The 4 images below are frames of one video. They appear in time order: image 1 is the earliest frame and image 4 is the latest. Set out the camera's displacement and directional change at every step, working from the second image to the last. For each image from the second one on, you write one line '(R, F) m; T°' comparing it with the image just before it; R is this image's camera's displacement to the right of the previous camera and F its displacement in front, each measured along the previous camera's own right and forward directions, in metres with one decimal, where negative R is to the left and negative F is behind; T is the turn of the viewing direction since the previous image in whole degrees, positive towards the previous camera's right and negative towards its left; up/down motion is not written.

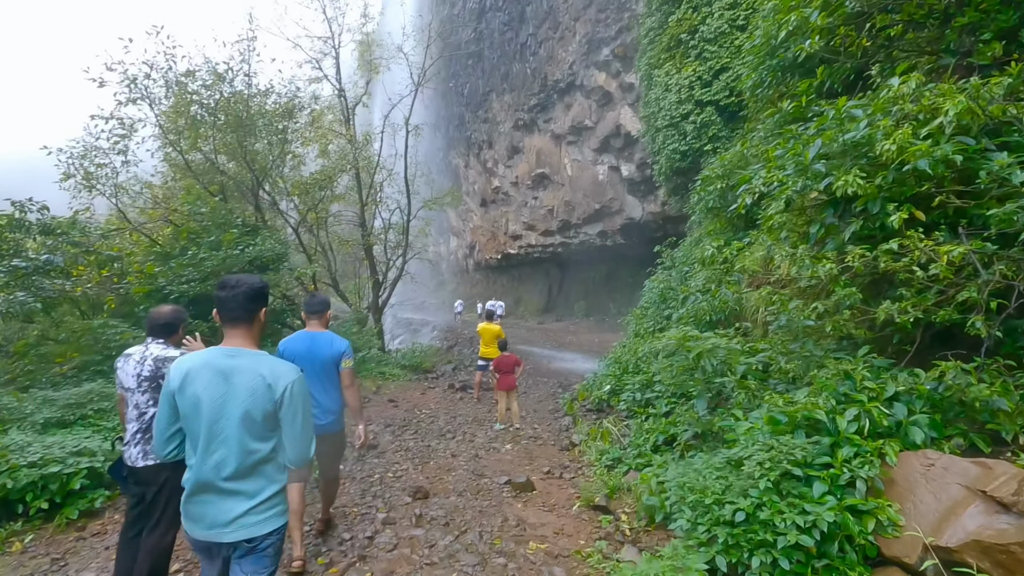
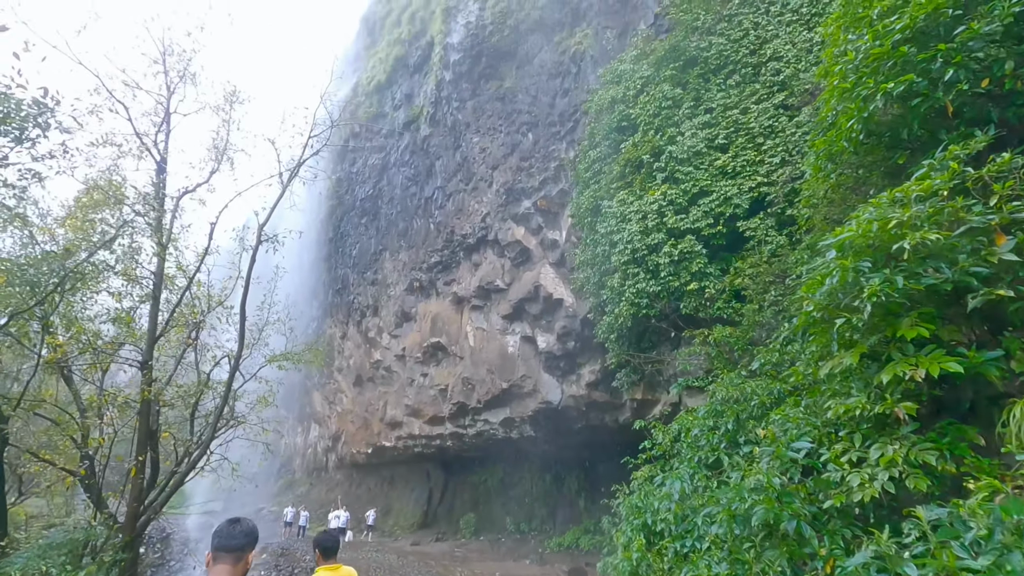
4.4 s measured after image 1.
(-0.1, +4.3) m; +13°
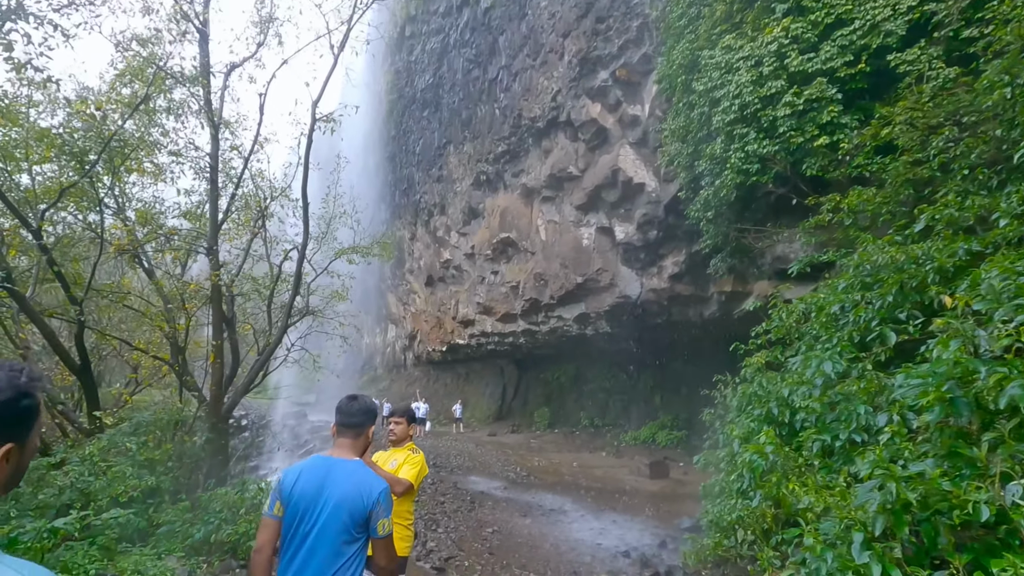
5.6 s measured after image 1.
(-0.2, +0.9) m; -7°
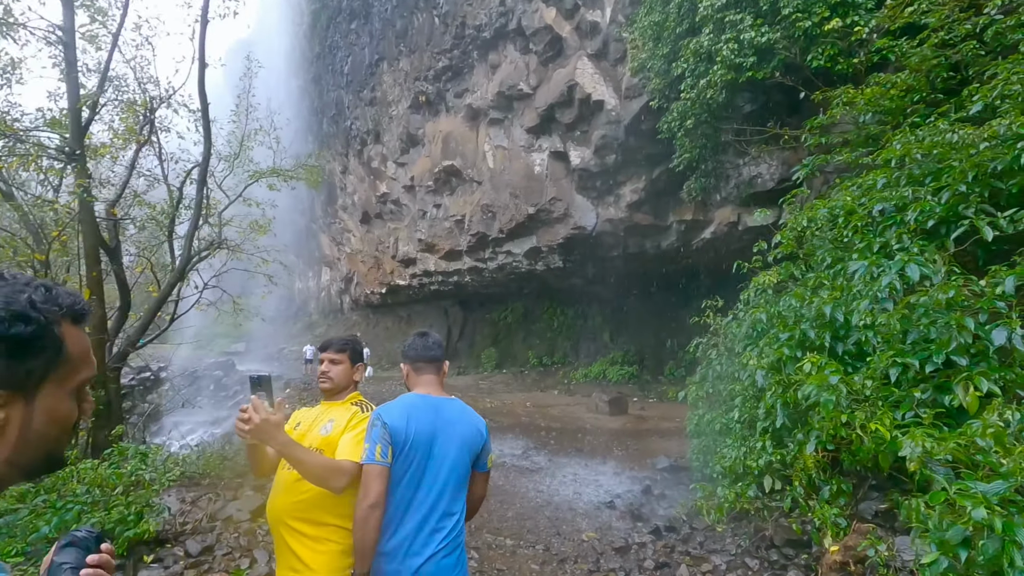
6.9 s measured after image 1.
(-0.2, +1.1) m; +6°
